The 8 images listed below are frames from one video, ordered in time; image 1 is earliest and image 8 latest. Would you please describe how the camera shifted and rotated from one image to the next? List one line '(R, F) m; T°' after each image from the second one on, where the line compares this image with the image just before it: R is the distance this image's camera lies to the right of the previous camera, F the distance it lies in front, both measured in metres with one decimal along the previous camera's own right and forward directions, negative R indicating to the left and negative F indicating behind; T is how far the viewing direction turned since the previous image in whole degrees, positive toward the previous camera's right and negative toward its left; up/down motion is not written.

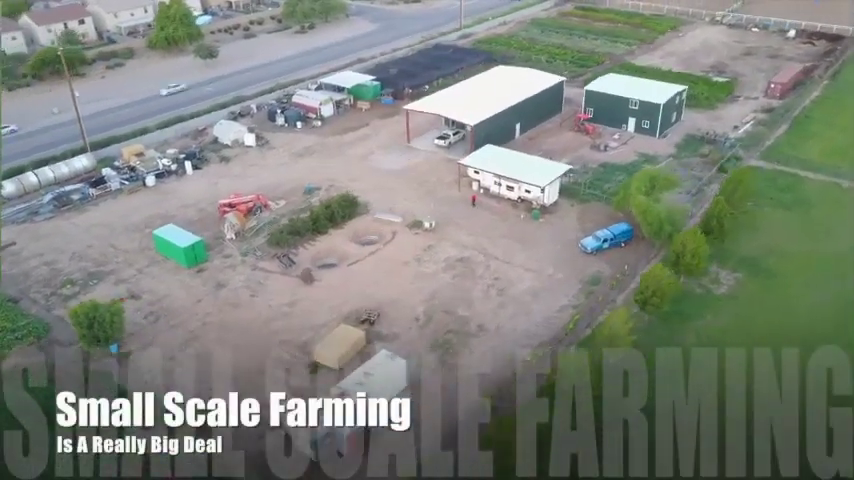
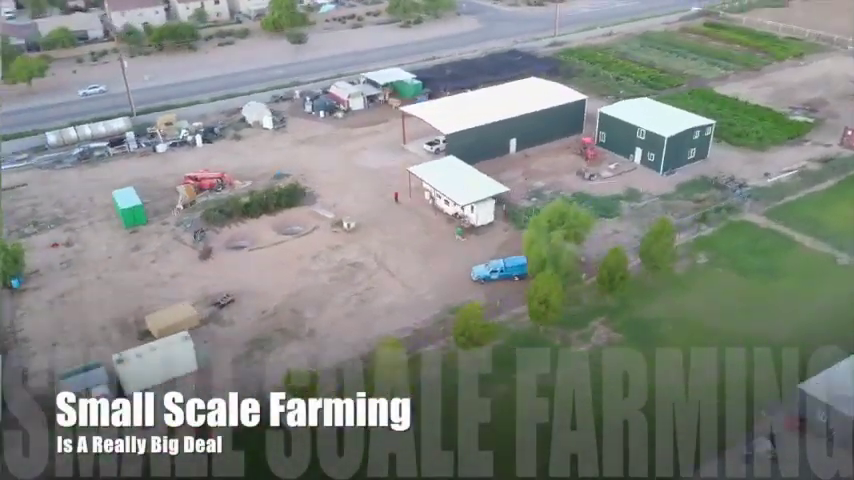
(+10.1, +1.7) m; -17°
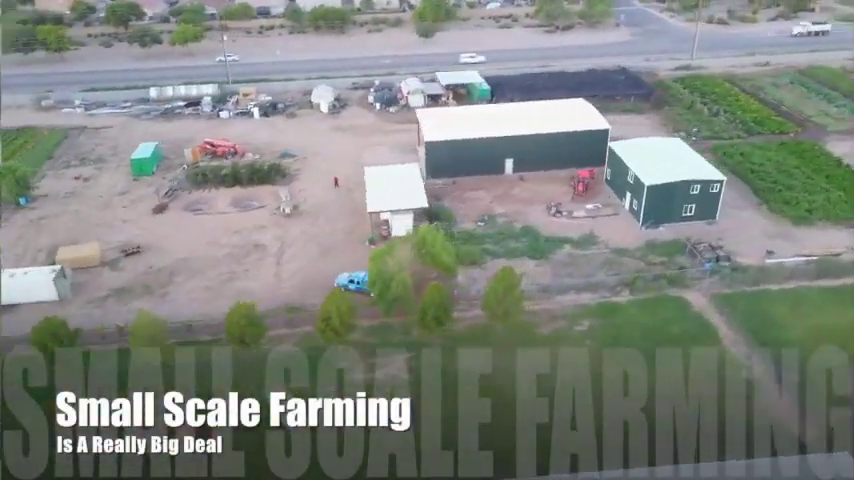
(+12.0, +2.7) m; -21°
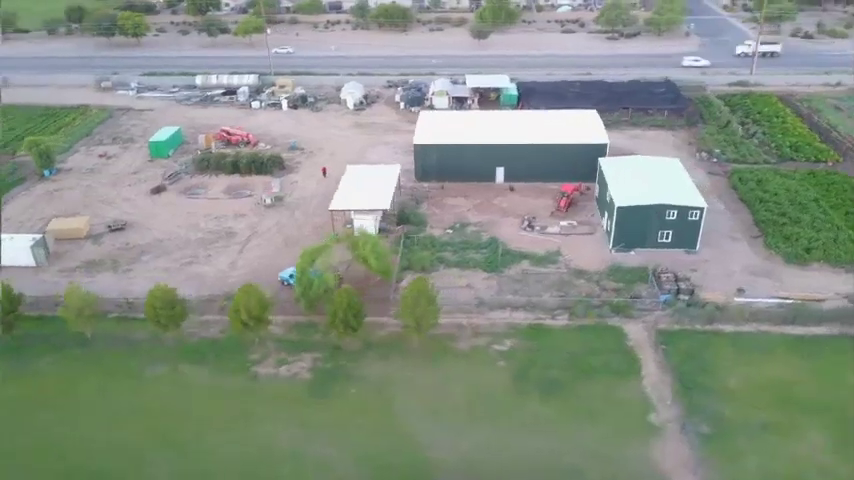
(+5.3, +0.6) m; -9°
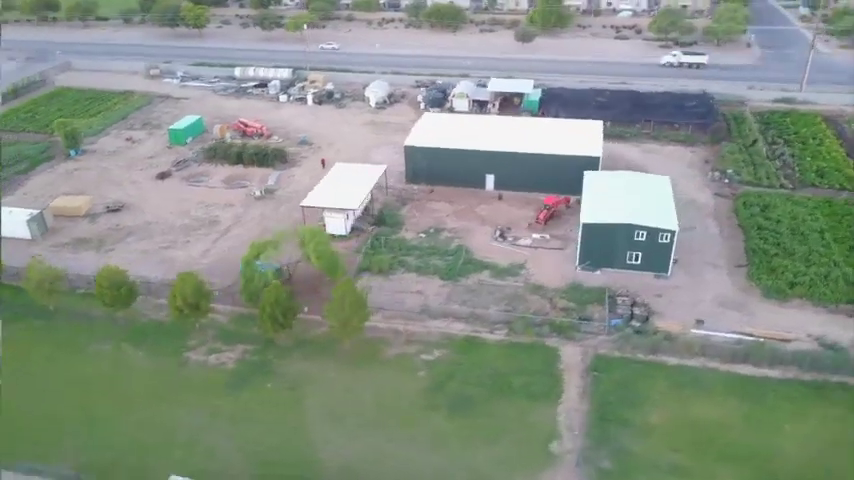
(+4.4, +0.4) m; -8°
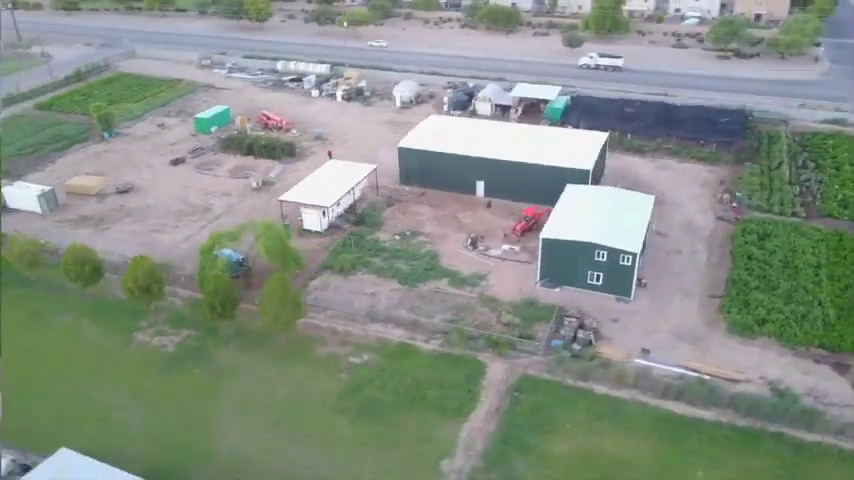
(+4.4, +0.5) m; -8°
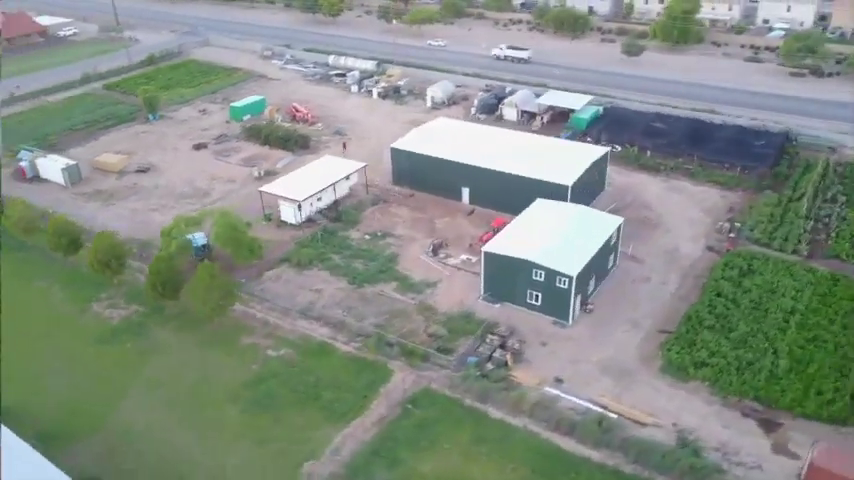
(+5.3, +0.6) m; -10°
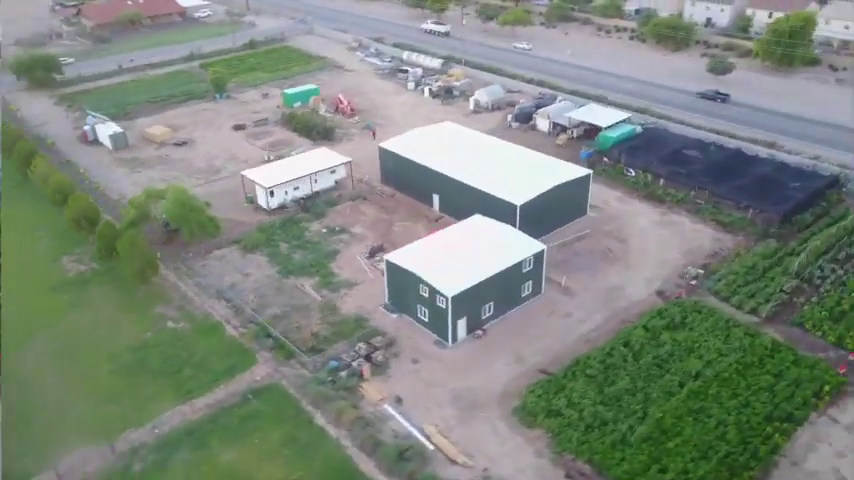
(+7.8, +1.1) m; -14°
